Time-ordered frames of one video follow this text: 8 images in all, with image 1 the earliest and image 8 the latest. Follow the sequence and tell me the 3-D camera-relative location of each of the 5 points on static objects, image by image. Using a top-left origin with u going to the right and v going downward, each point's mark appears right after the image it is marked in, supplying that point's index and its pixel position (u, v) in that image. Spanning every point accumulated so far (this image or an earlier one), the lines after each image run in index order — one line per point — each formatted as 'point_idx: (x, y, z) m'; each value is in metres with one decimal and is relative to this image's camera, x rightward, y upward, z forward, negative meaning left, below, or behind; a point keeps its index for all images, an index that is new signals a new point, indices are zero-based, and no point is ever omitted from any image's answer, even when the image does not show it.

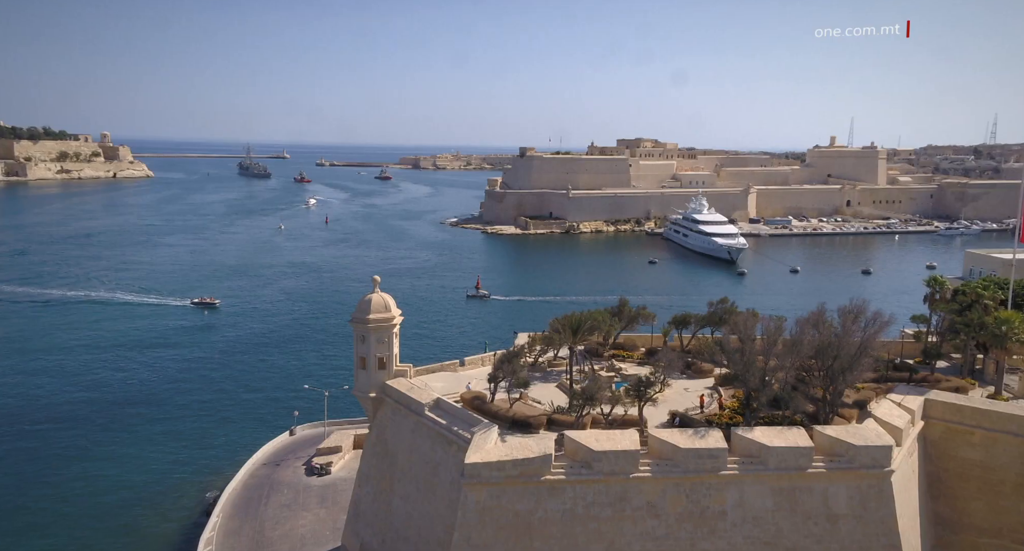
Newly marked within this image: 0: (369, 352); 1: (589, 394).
0: (-1.6, -0.9, +7.6) m
1: (+0.9, -1.1, +6.6) m
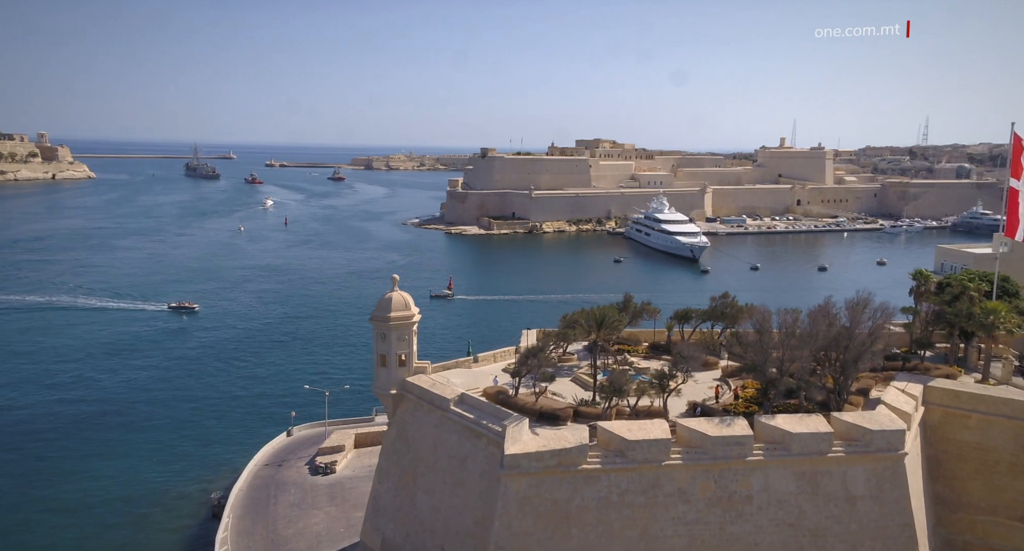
0: (-1.3, -0.8, +7.7) m
1: (+1.2, -1.1, +6.8) m
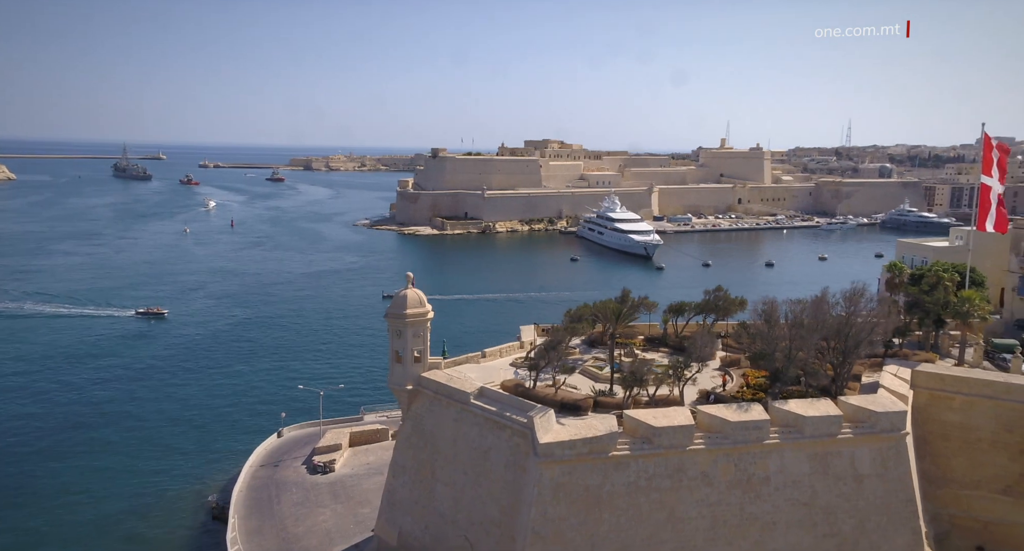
0: (-1.2, -0.8, +7.8) m
1: (+1.4, -1.0, +7.1) m
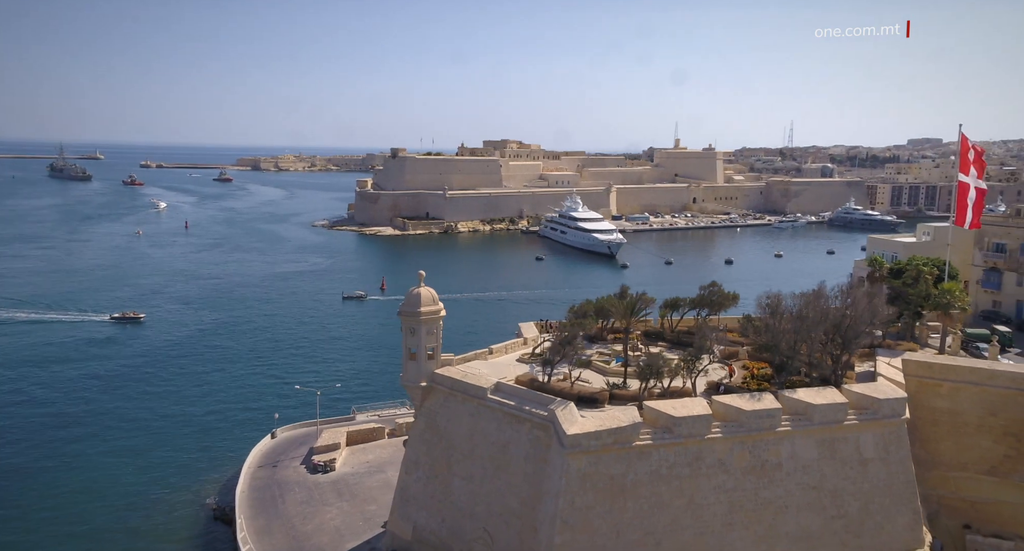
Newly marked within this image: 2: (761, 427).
0: (-1.1, -0.8, +7.9) m
1: (+1.6, -1.0, +7.3) m
2: (+2.5, -1.5, +6.7) m
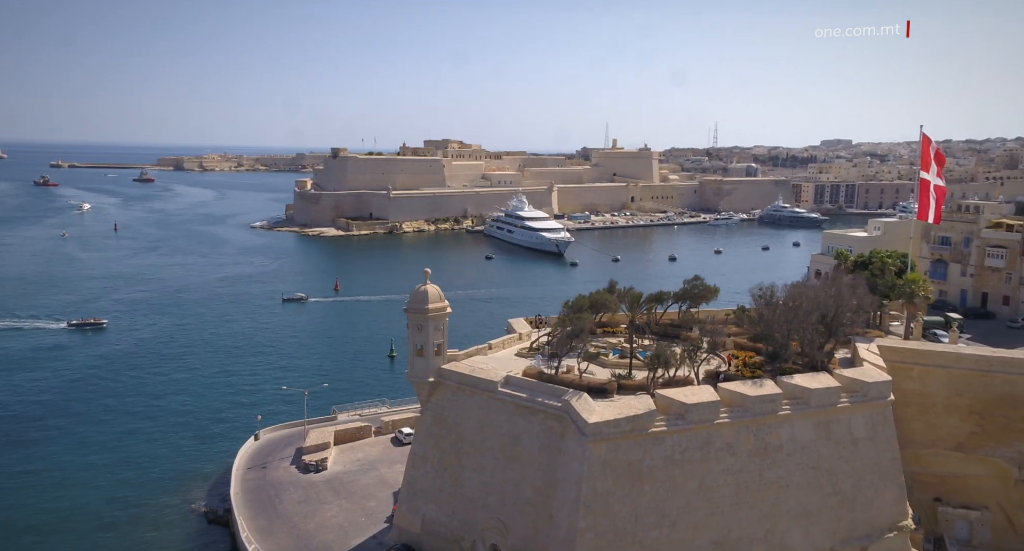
0: (-1.0, -0.8, +8.0) m
1: (+1.7, -0.9, +7.6) m
2: (+2.6, -1.4, +7.1) m
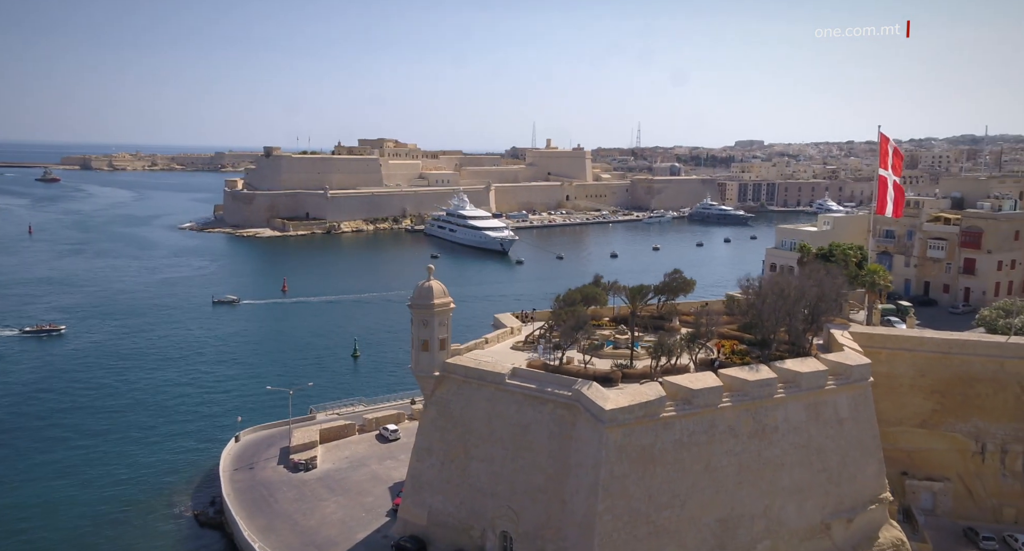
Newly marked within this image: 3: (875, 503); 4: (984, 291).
0: (-0.9, -0.7, +8.1) m
1: (+1.7, -0.8, +8.0) m
2: (+2.7, -1.3, +7.5) m
3: (+4.5, -2.8, +8.4) m
4: (+11.5, -0.4, +16.6) m
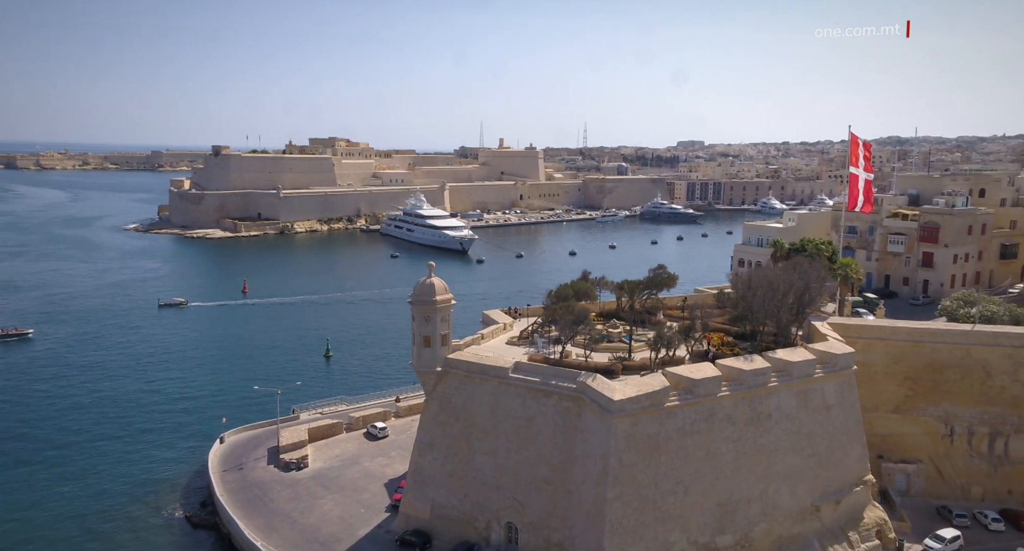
0: (-0.9, -0.7, +8.2) m
1: (+1.7, -0.8, +8.2) m
2: (+2.8, -1.3, +7.8) m
3: (+4.5, -2.7, +8.8) m
4: (+11.0, -0.2, +17.4) m
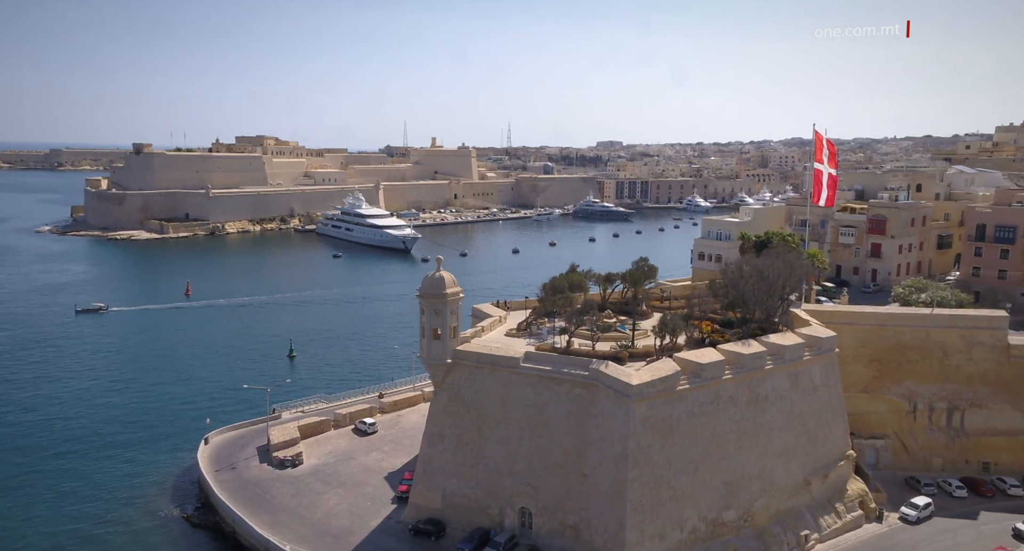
0: (-0.8, -0.6, +8.4) m
1: (+1.8, -0.7, +8.6) m
2: (+2.9, -1.1, +8.3) m
3: (+4.6, -2.6, +9.5) m
4: (+10.3, +0.1, +18.5) m
